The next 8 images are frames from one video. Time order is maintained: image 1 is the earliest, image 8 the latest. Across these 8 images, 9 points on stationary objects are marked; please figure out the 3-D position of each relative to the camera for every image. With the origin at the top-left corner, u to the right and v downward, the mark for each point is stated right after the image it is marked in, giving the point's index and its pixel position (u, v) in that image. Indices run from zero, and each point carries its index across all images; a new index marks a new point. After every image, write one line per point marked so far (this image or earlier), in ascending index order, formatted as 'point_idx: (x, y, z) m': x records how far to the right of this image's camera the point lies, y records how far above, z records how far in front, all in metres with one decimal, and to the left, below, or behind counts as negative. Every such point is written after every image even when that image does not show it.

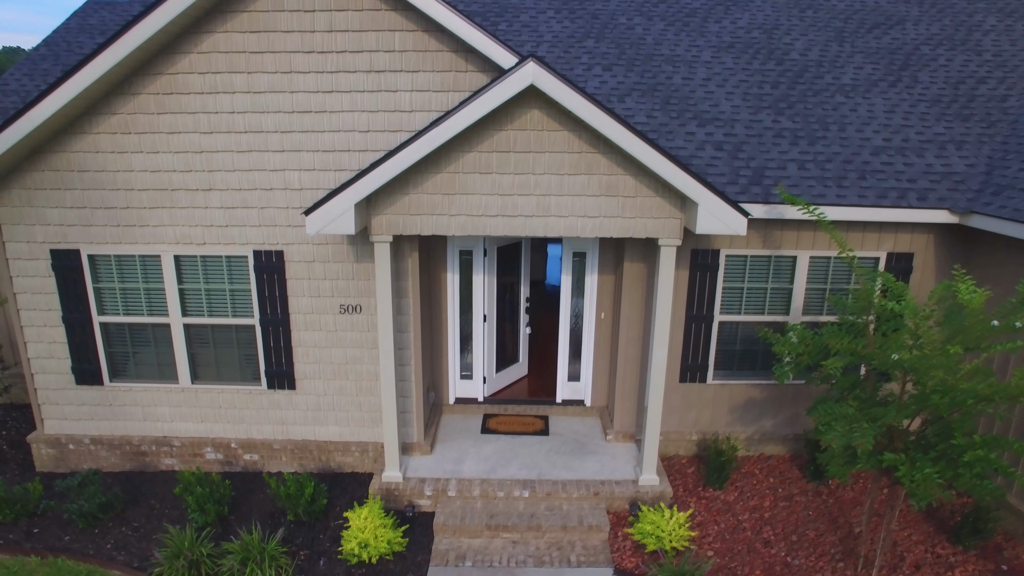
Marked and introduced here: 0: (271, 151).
0: (-2.6, +1.4, +6.3) m
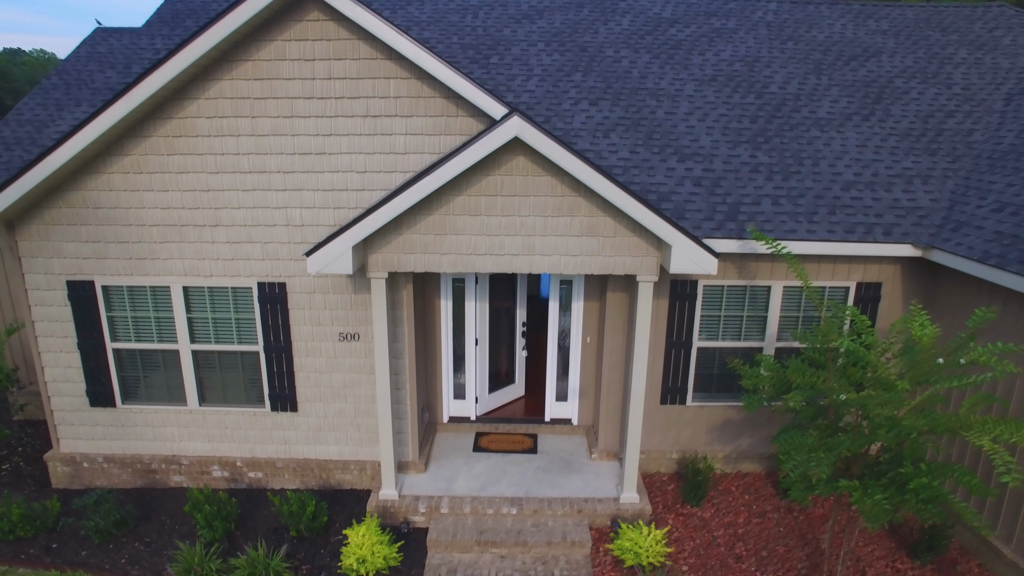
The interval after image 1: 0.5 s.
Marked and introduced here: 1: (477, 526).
0: (-2.7, +1.1, +6.7) m
1: (-0.4, -2.6, +6.7) m
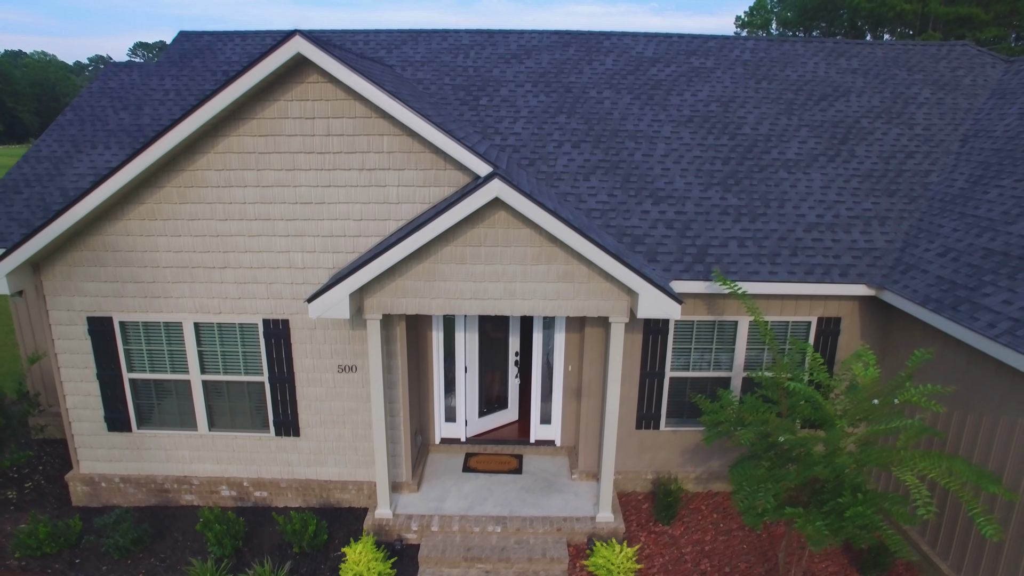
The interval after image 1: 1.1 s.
0: (-2.9, +0.6, +7.3) m
1: (-0.6, -3.1, +7.3) m
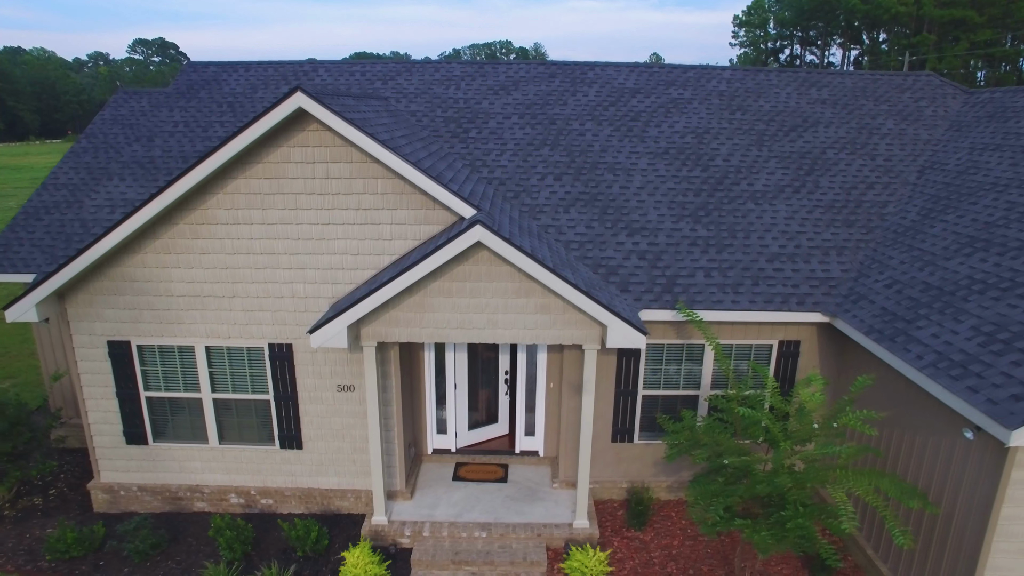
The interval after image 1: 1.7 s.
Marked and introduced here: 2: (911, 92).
0: (-3.1, +0.3, +8.0) m
1: (-0.8, -3.5, +8.0) m
2: (+7.8, +3.9, +11.6) m
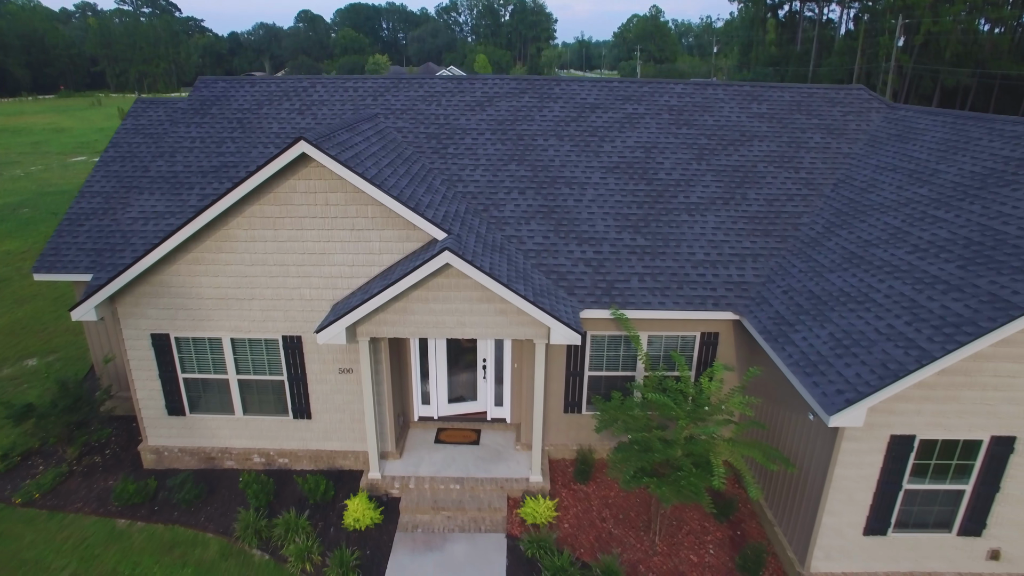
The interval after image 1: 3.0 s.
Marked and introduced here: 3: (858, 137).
0: (-3.6, +0.2, +9.8) m
1: (-1.4, -3.6, +10.1) m
2: (+7.3, +4.0, +13.2) m
3: (+7.3, +3.2, +12.5) m
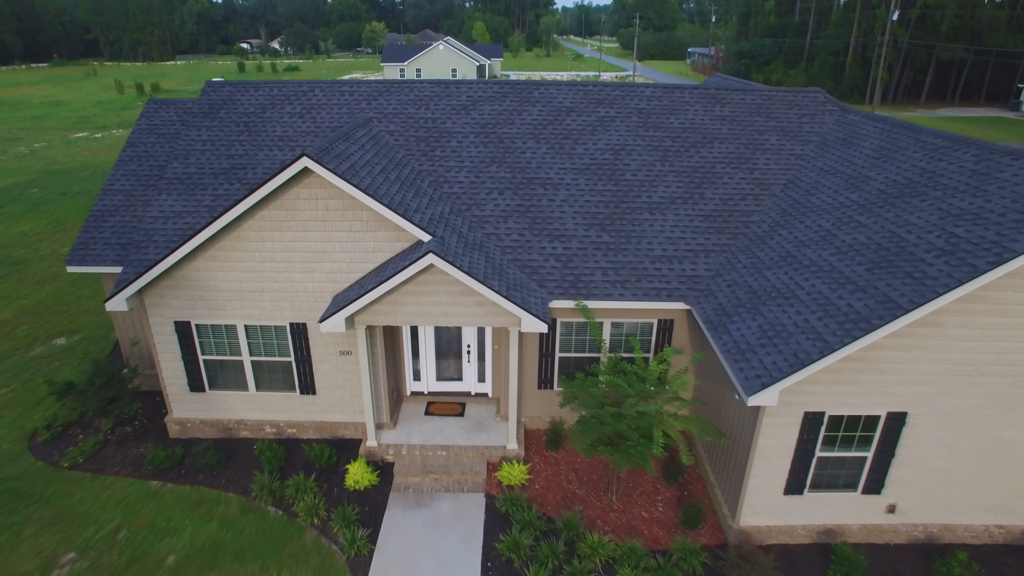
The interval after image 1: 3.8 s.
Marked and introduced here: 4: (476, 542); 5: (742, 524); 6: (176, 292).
0: (-4.1, +0.3, +11.2) m
1: (-1.8, -3.4, +11.7) m
2: (+6.9, +4.3, +14.3) m
3: (+6.9, +3.4, +13.7) m
4: (-0.6, -4.3, +10.1) m
5: (+3.9, -4.0, +10.1) m
6: (-6.4, -0.1, +11.3) m
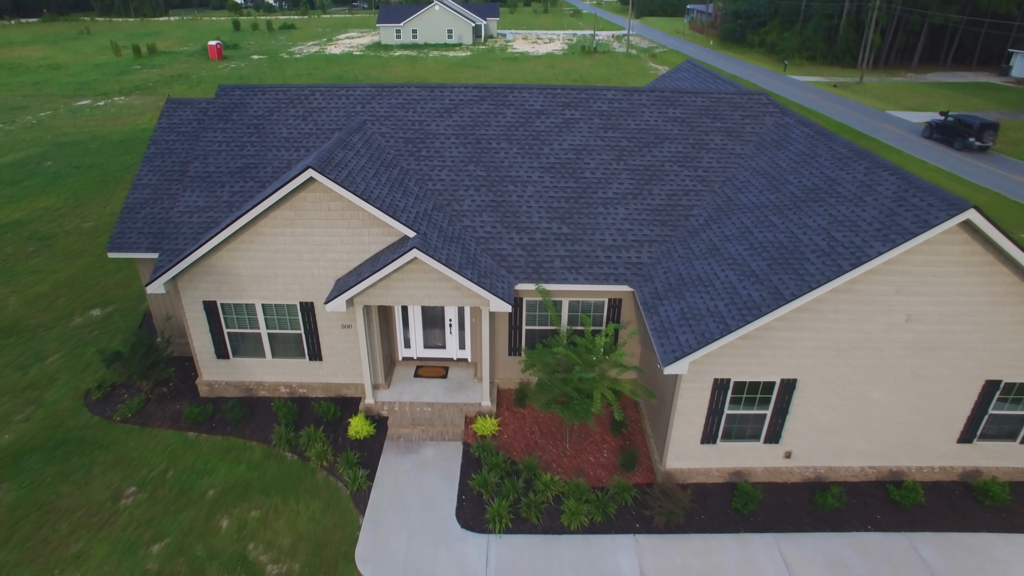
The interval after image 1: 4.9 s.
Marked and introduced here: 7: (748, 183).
0: (-4.7, +0.6, +13.4) m
1: (-2.4, -3.1, +14.1) m
2: (+6.2, +4.8, +16.2) m
3: (+6.3, +3.9, +15.7) m
4: (-1.2, -4.1, +12.6) m
5: (+3.3, -3.8, +12.6) m
6: (-7.0, +0.3, +13.6) m
7: (+5.7, +2.5, +14.4) m
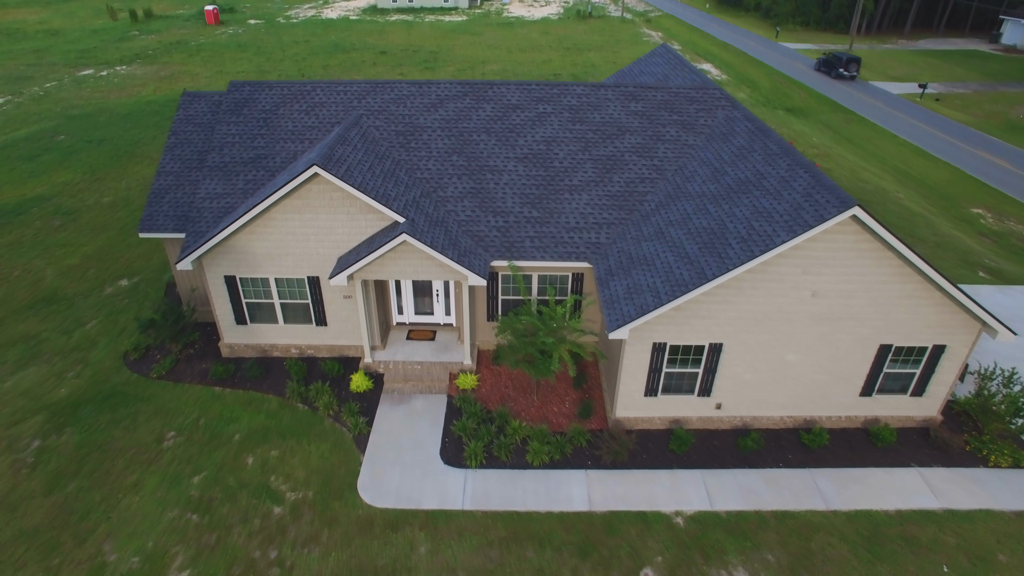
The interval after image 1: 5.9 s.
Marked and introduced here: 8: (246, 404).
0: (-5.3, +1.2, +15.6) m
1: (-3.0, -2.4, +16.6) m
2: (+5.6, +5.6, +18.1) m
3: (+5.7, +4.7, +17.7) m
4: (-1.9, -3.5, +15.2) m
5: (+2.7, -3.2, +15.1) m
6: (-7.7, +0.9, +15.8) m
7: (+5.1, +3.2, +16.5) m
8: (-7.1, -3.1, +15.8) m
